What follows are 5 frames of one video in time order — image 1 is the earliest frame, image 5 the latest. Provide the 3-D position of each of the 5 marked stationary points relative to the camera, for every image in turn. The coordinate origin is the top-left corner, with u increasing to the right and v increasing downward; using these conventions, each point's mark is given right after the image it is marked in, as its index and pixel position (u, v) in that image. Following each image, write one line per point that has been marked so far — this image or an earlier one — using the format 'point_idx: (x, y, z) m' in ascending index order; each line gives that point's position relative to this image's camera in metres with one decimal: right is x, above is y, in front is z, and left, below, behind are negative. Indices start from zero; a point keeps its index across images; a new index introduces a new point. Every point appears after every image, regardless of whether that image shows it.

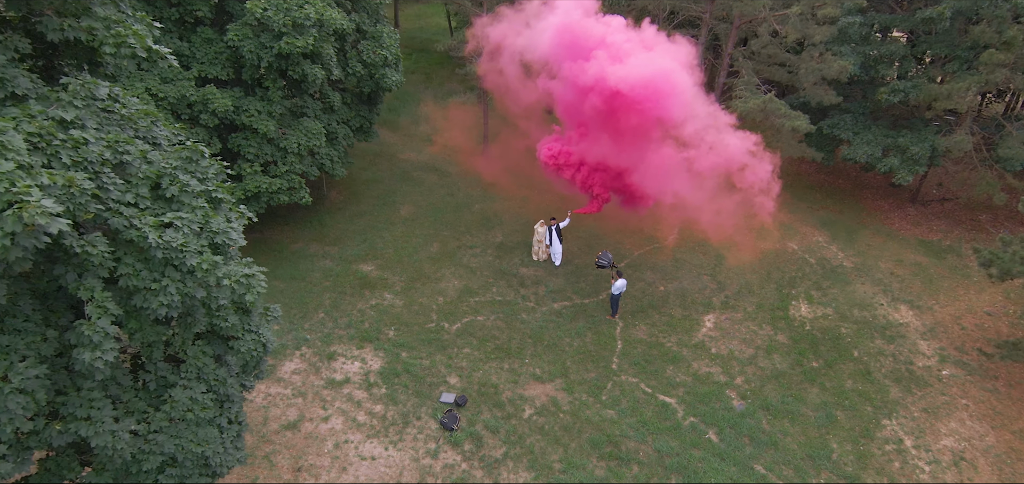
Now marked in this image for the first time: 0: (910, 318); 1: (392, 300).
0: (+7.5, -1.4, +11.1) m
1: (-2.3, -1.1, +11.5) m
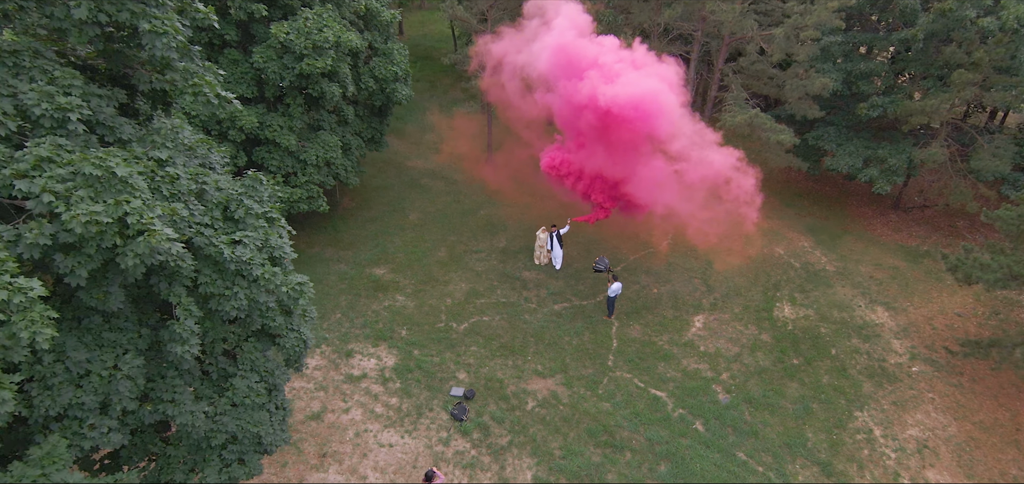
0: (+7.6, -1.5, +11.9) m
1: (-2.3, -1.2, +12.4) m
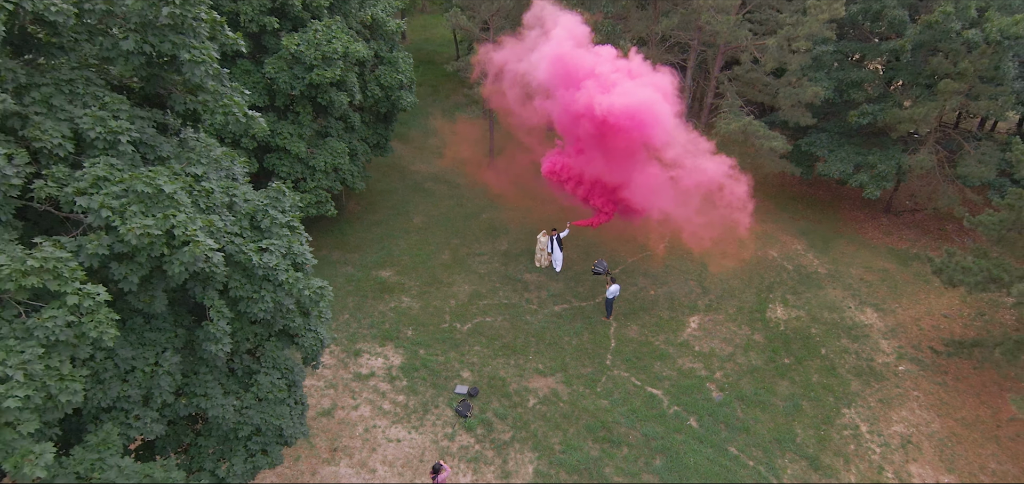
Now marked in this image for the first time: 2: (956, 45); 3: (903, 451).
0: (+7.6, -1.6, +12.4) m
1: (-2.2, -1.3, +12.8) m
2: (+9.3, +4.1, +12.4) m
3: (+6.3, -3.4, +9.5) m
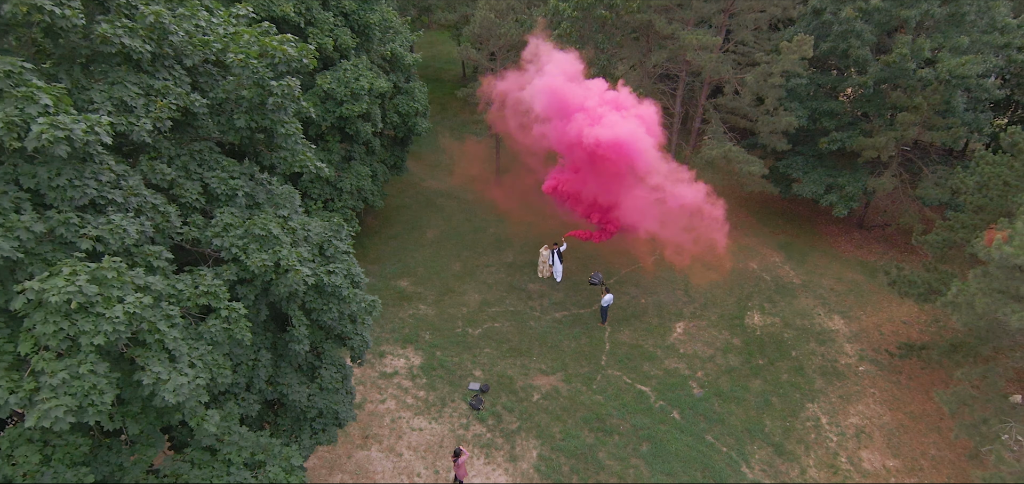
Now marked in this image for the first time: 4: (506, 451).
0: (+7.7, -2.0, +13.9) m
1: (-2.1, -1.7, +14.3) m
2: (+9.5, +3.8, +13.9) m
3: (+6.5, -3.7, +11.1) m
4: (-0.1, -3.8, +10.6) m
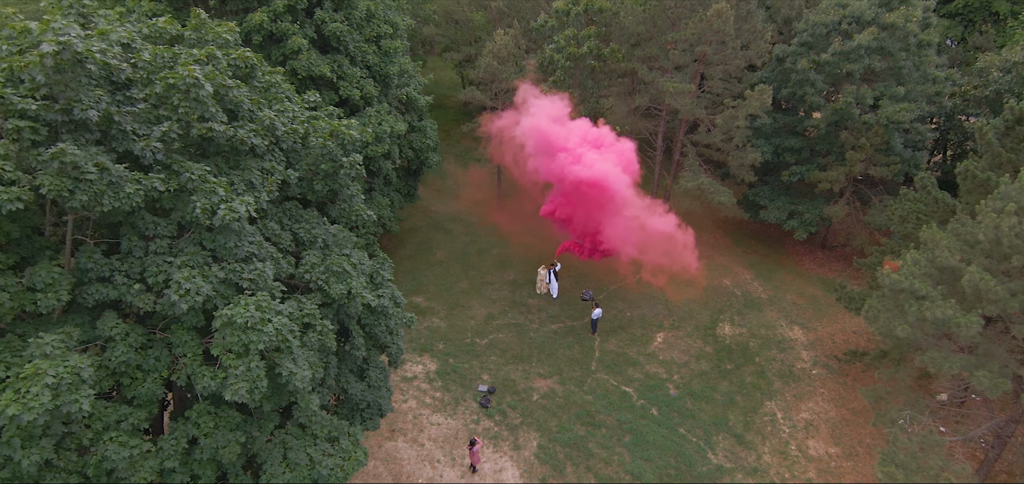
0: (+7.8, -2.5, +16.0) m
1: (-2.0, -2.3, +16.4) m
2: (+9.5, +3.2, +16.2) m
3: (+6.5, -4.2, +13.2) m
4: (0.0, -4.3, +12.7) m
